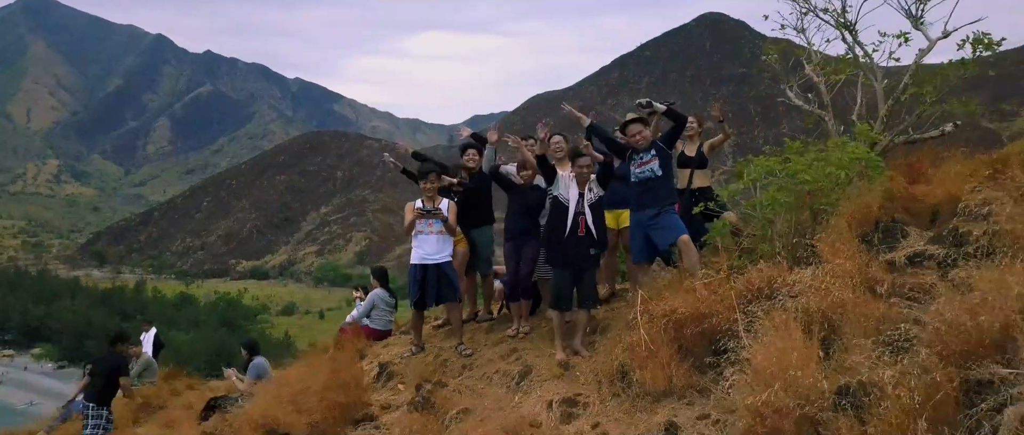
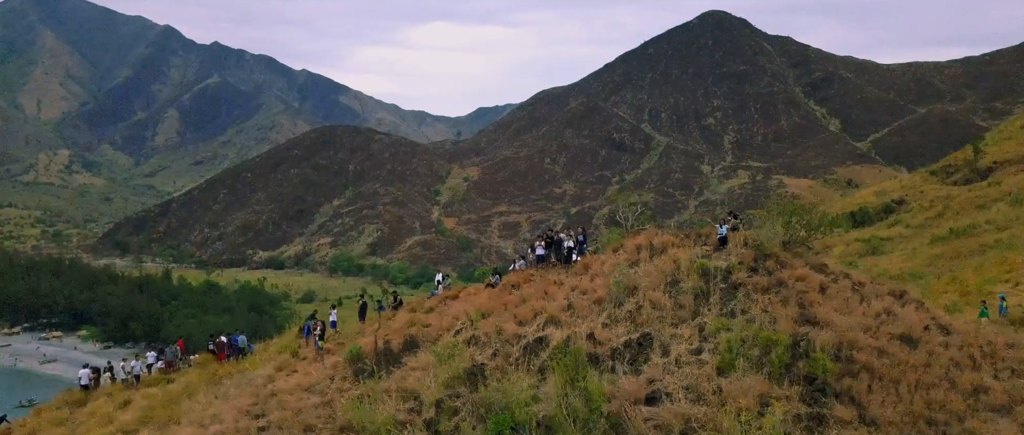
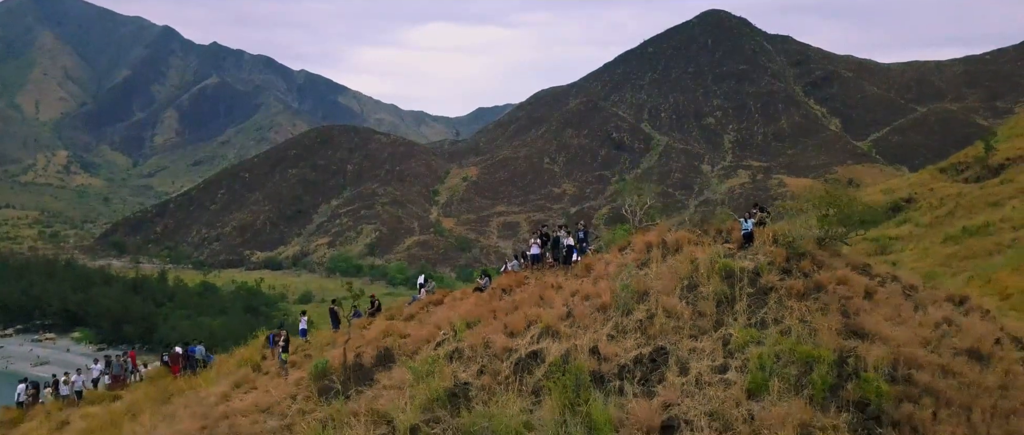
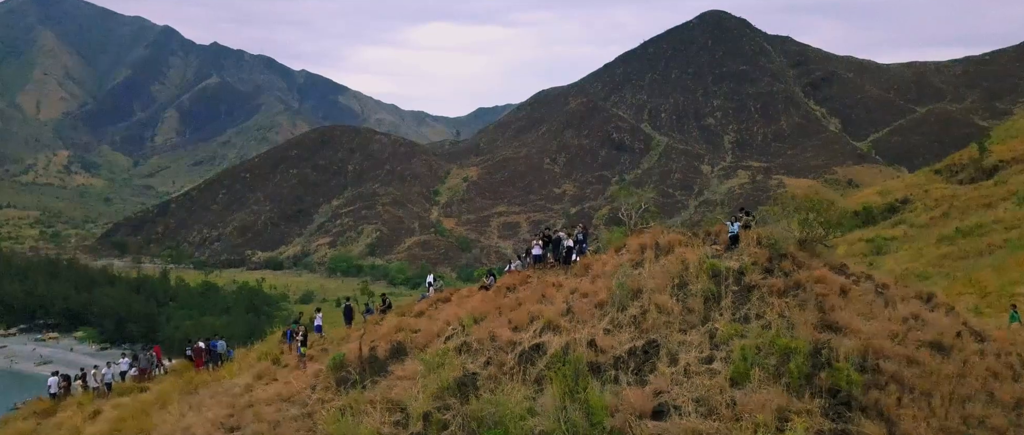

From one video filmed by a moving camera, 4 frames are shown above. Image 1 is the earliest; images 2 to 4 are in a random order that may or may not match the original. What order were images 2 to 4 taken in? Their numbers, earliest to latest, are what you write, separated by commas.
3, 4, 2
